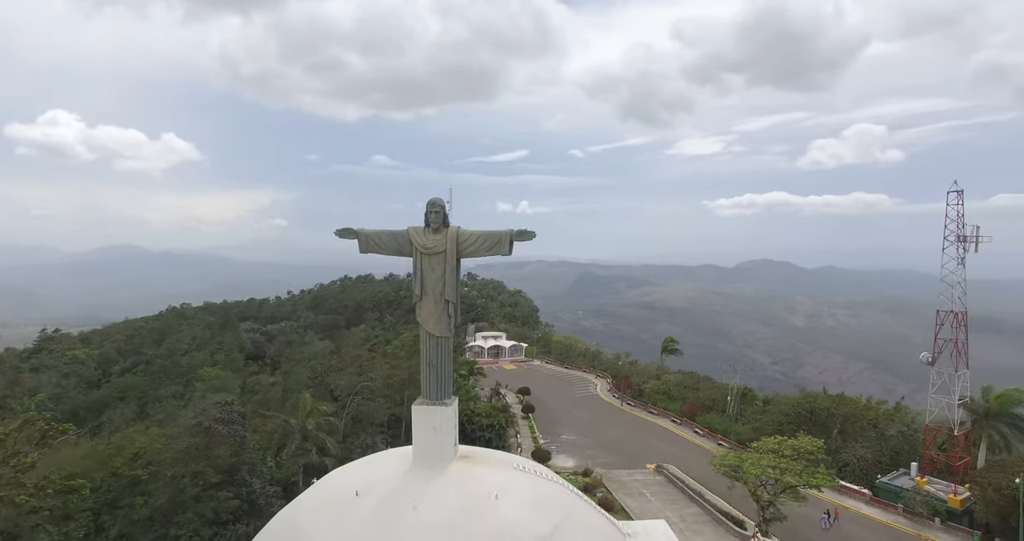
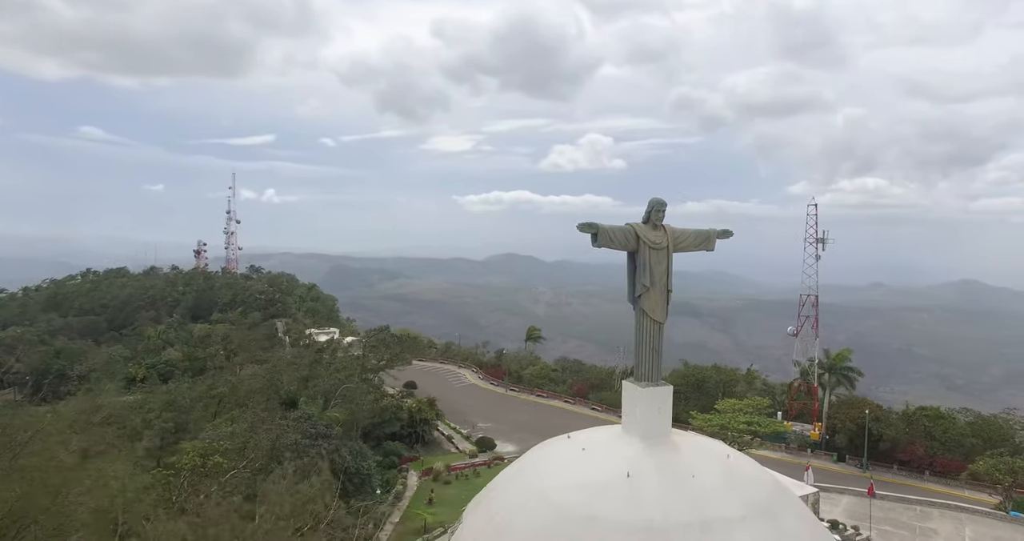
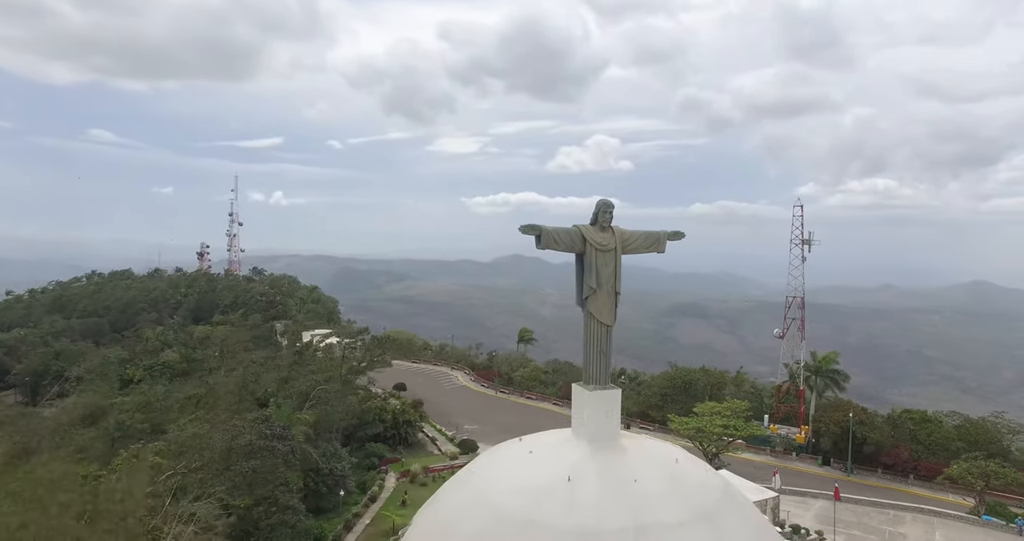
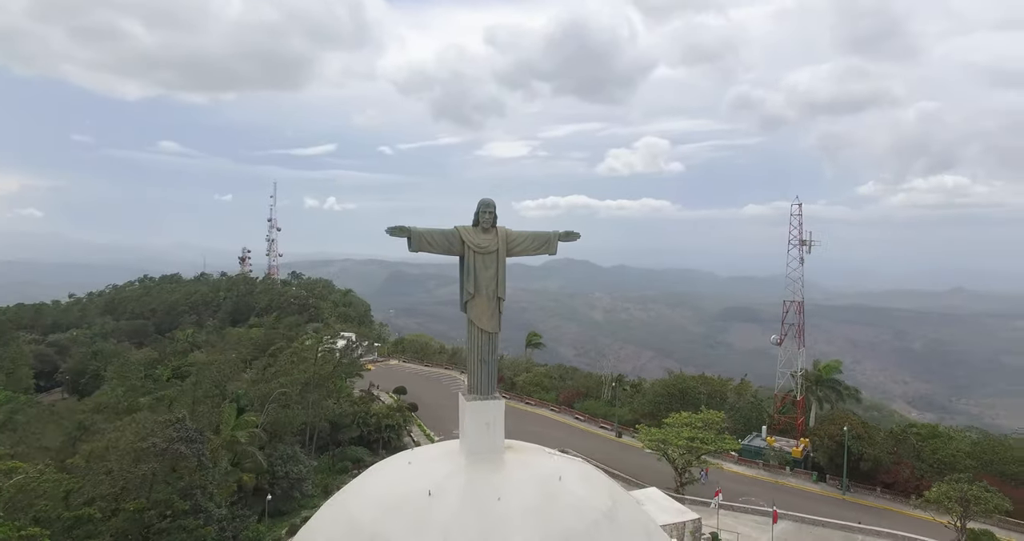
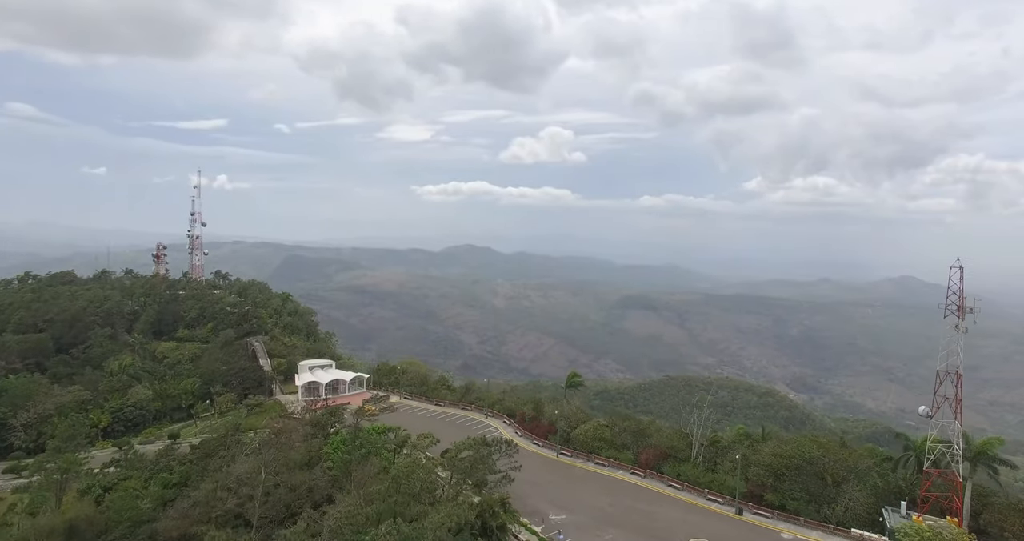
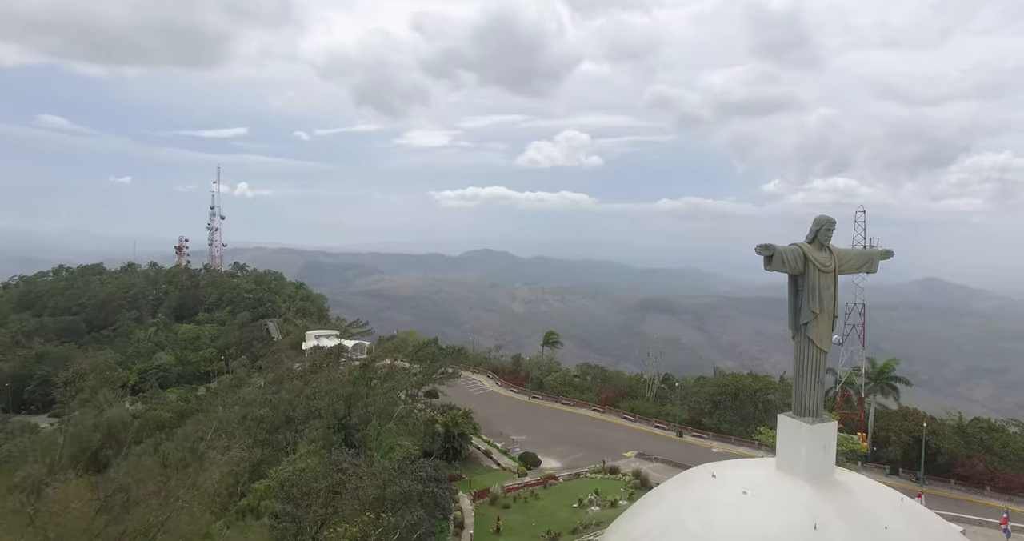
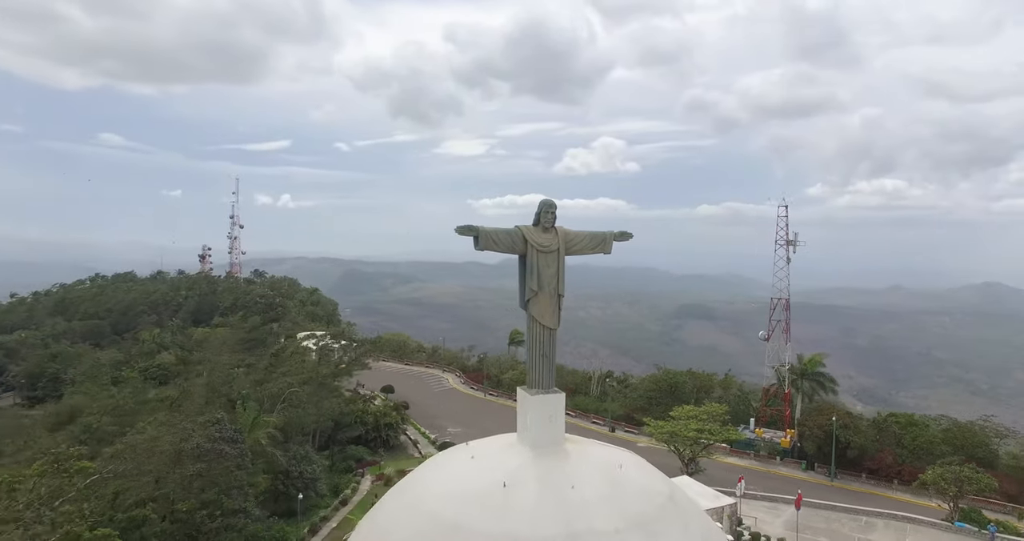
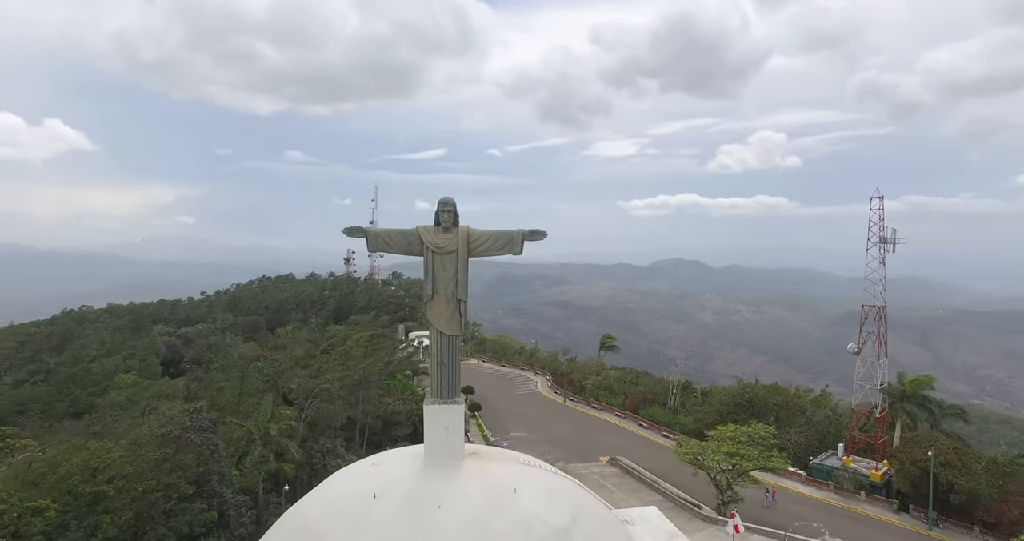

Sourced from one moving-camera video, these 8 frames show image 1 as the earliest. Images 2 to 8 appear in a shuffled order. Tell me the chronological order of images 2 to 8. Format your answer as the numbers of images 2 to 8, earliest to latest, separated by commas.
8, 4, 7, 3, 2, 6, 5
